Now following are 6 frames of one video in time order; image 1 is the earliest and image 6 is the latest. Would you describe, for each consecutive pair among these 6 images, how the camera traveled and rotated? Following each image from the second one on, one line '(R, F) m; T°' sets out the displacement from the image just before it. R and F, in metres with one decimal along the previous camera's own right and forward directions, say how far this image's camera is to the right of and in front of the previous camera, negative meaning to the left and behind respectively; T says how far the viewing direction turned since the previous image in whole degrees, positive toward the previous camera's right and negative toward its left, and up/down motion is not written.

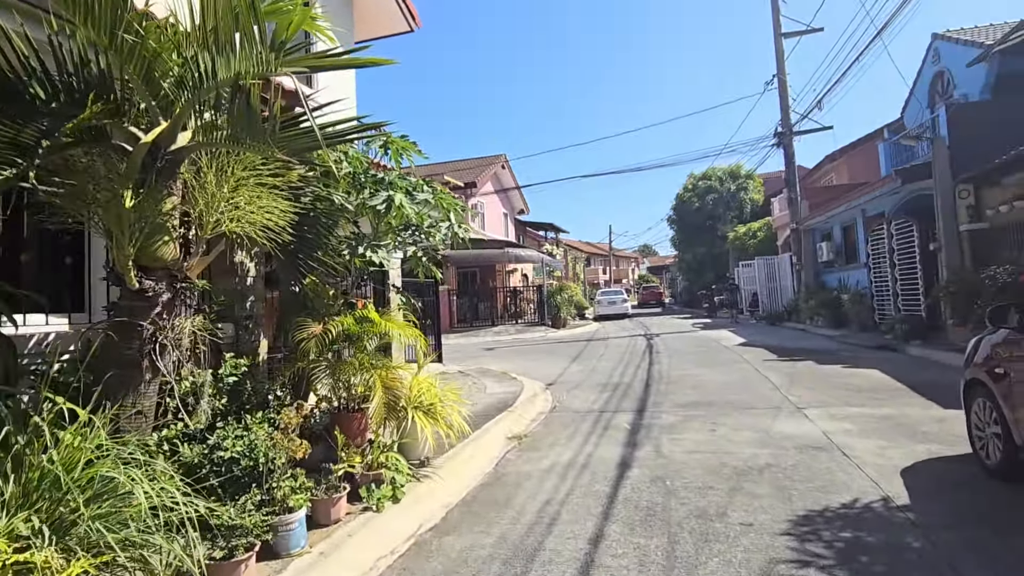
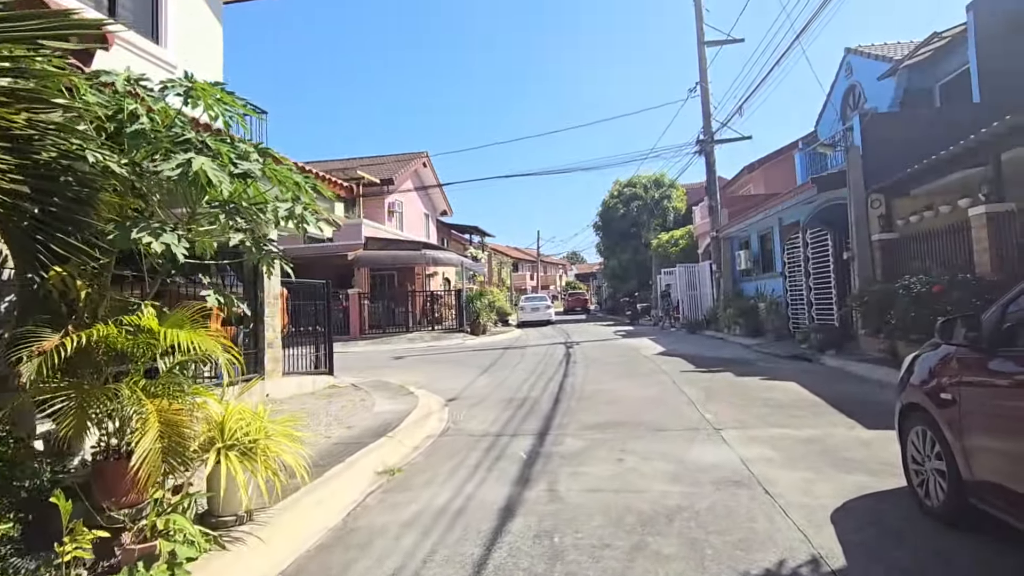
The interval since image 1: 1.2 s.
(+0.6, +1.2) m; +7°
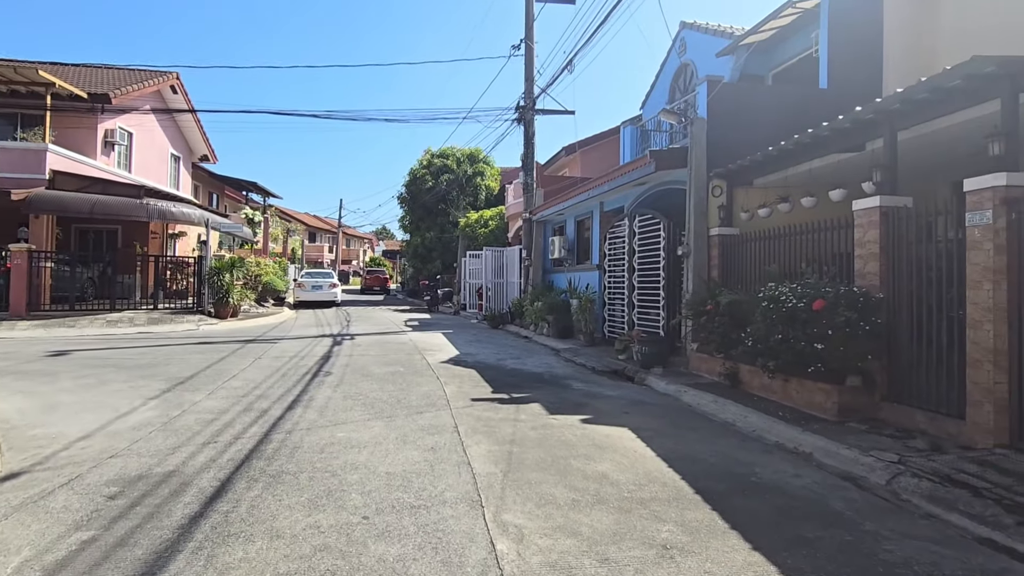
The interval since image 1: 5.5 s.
(+1.4, +4.2) m; +19°
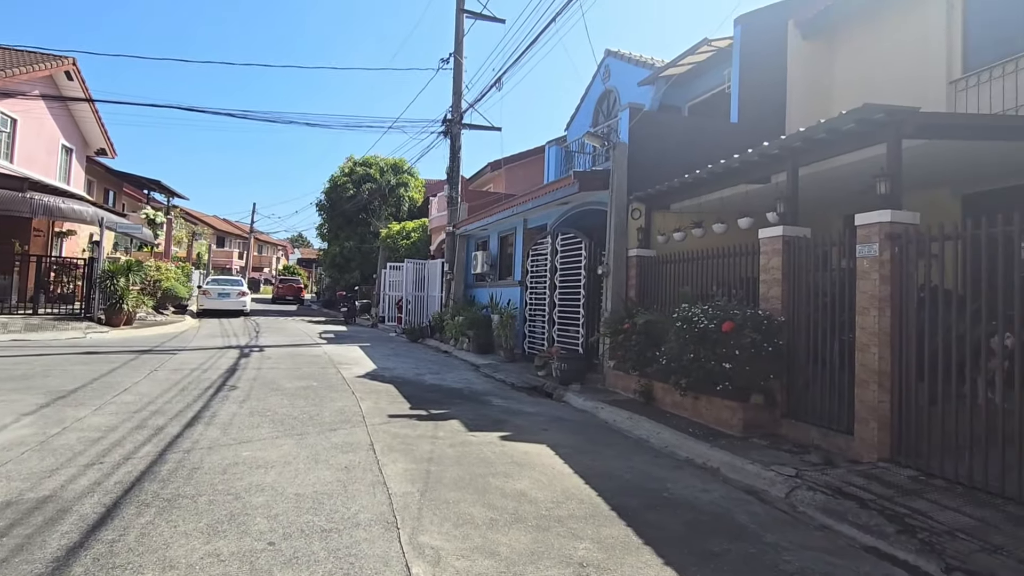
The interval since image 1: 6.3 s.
(0.0, +0.1) m; +8°
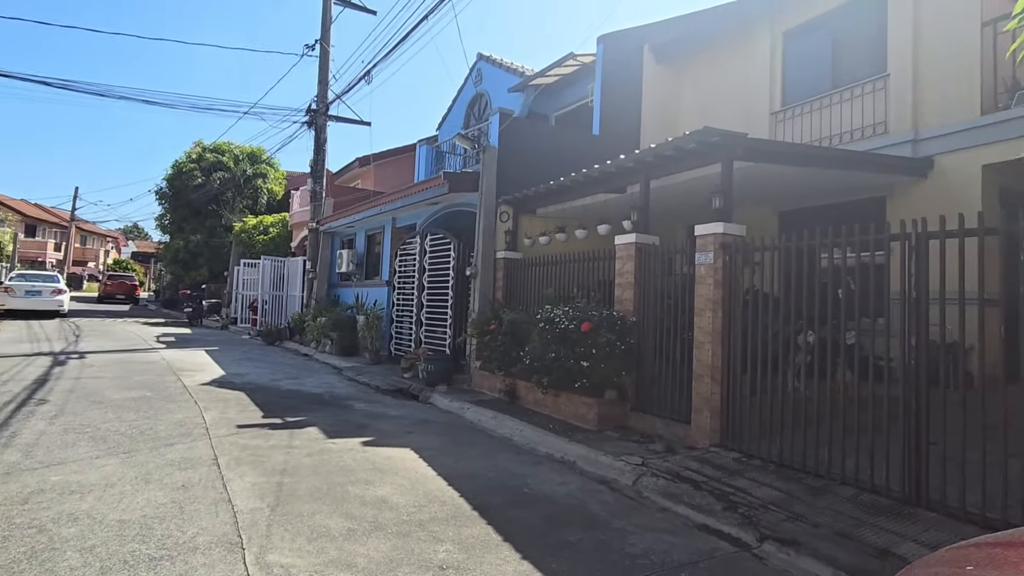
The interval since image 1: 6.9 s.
(+0.1, 0.0) m; +13°
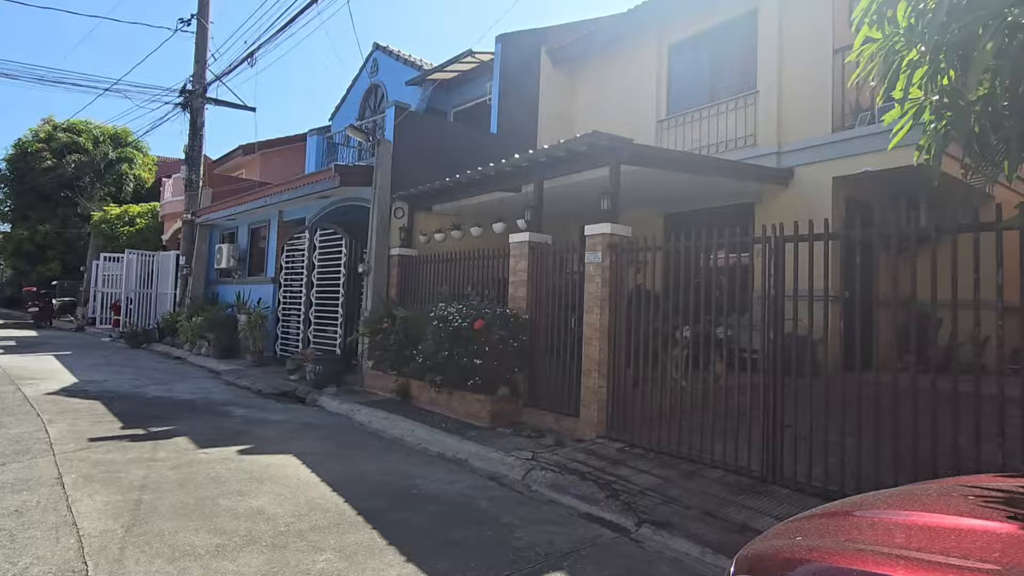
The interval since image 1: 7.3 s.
(+0.1, 0.0) m; +10°
